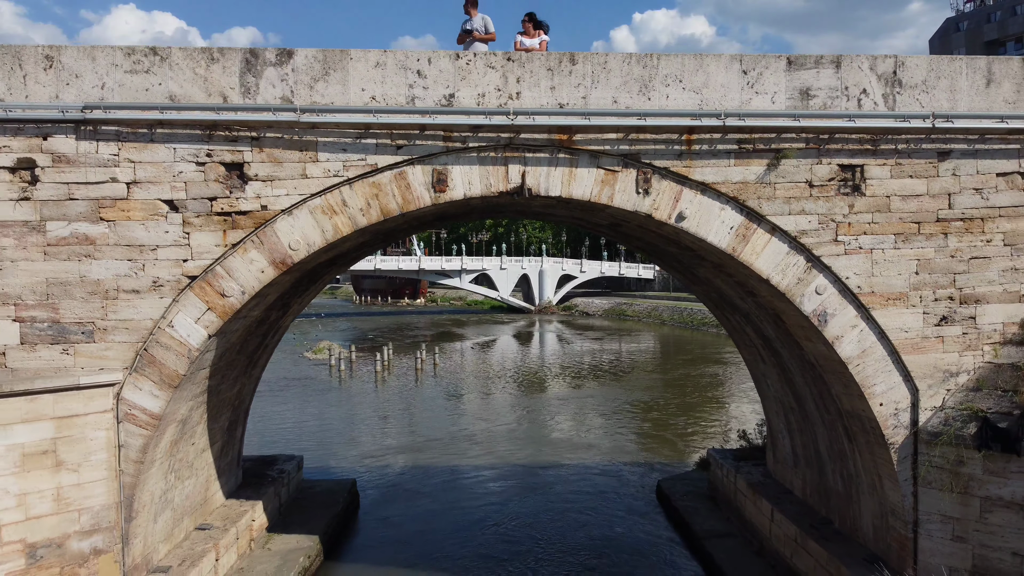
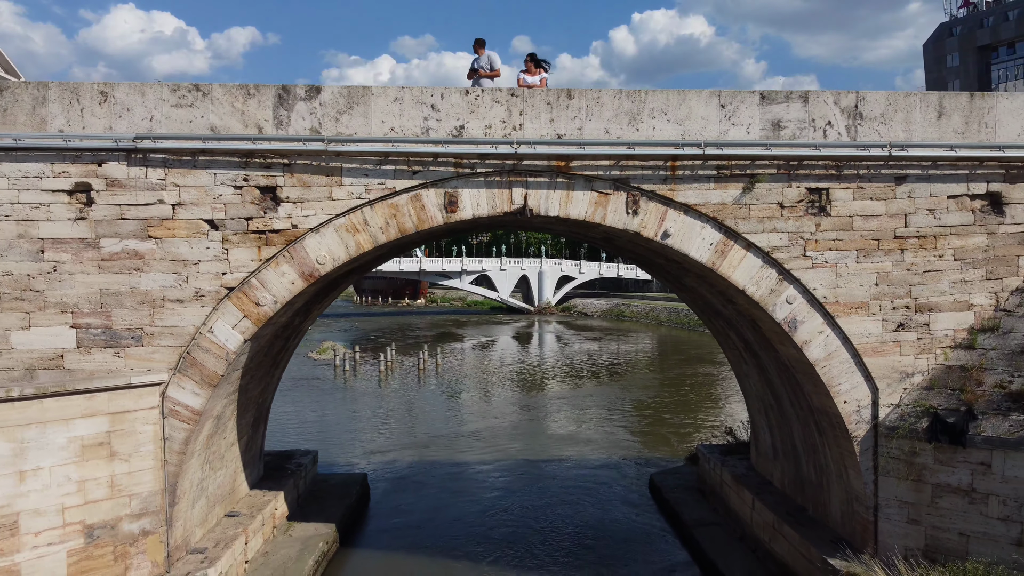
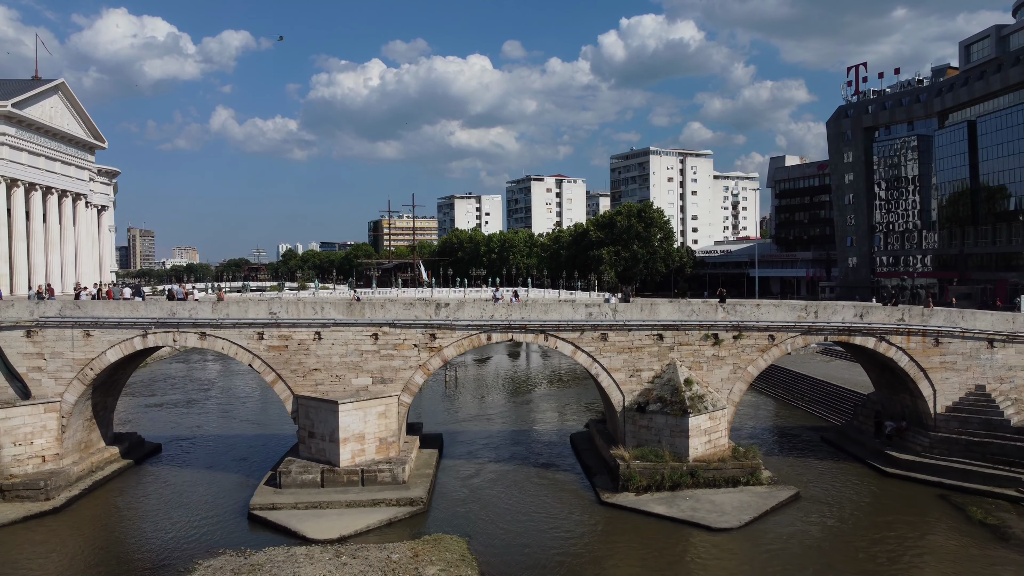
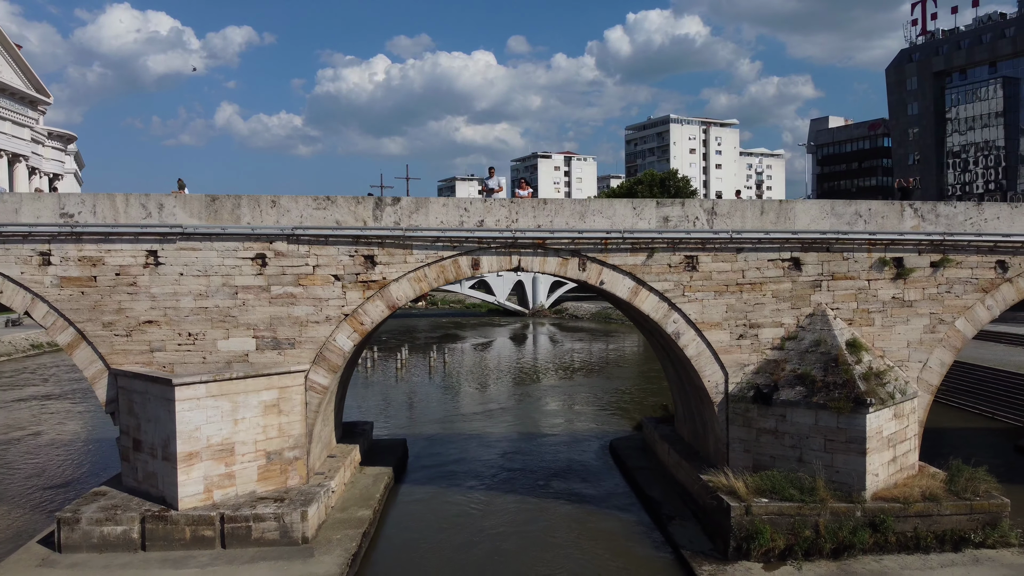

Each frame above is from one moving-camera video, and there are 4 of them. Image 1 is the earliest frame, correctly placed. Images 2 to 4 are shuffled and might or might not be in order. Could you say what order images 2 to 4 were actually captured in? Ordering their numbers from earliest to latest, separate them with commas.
2, 4, 3
